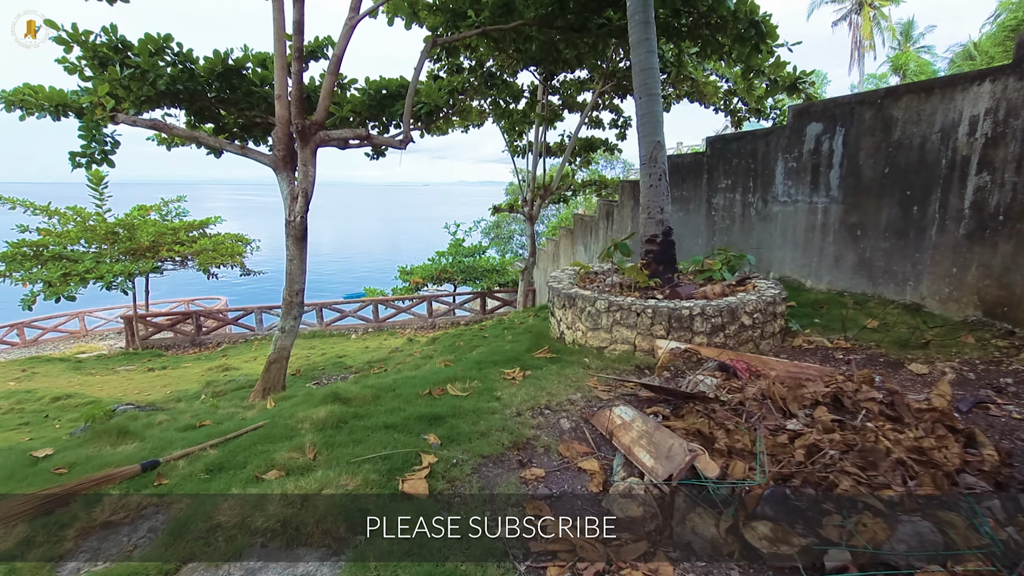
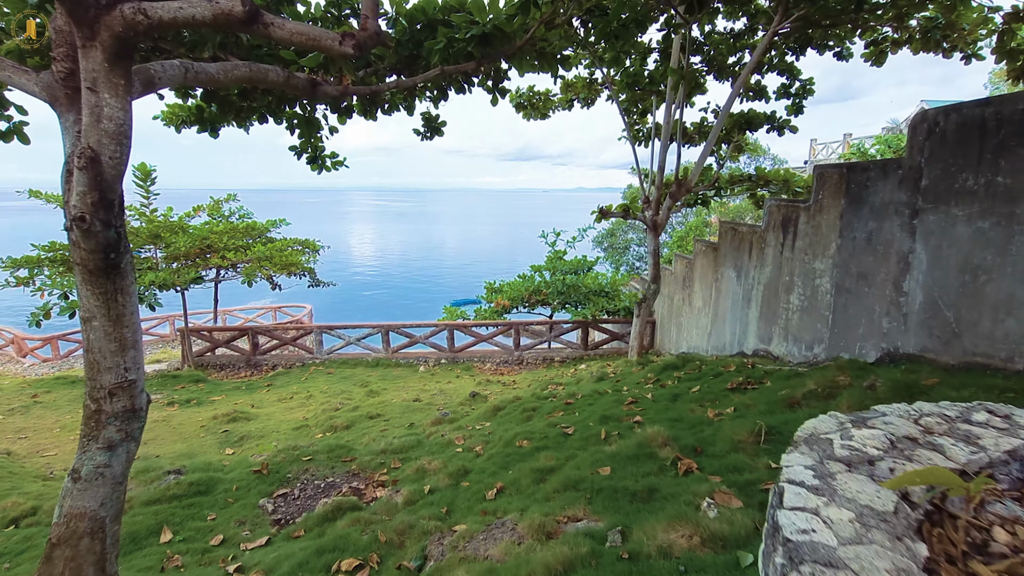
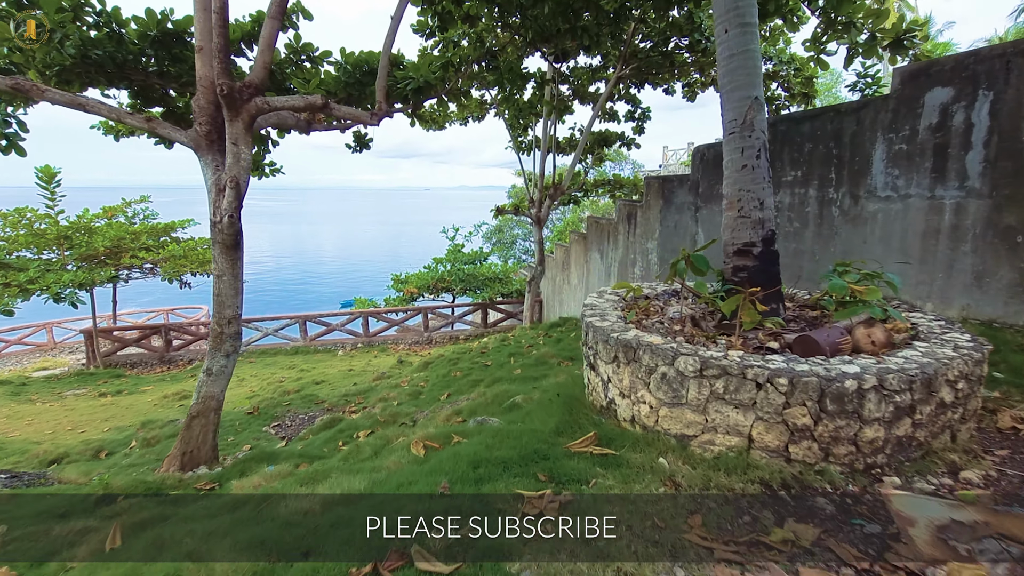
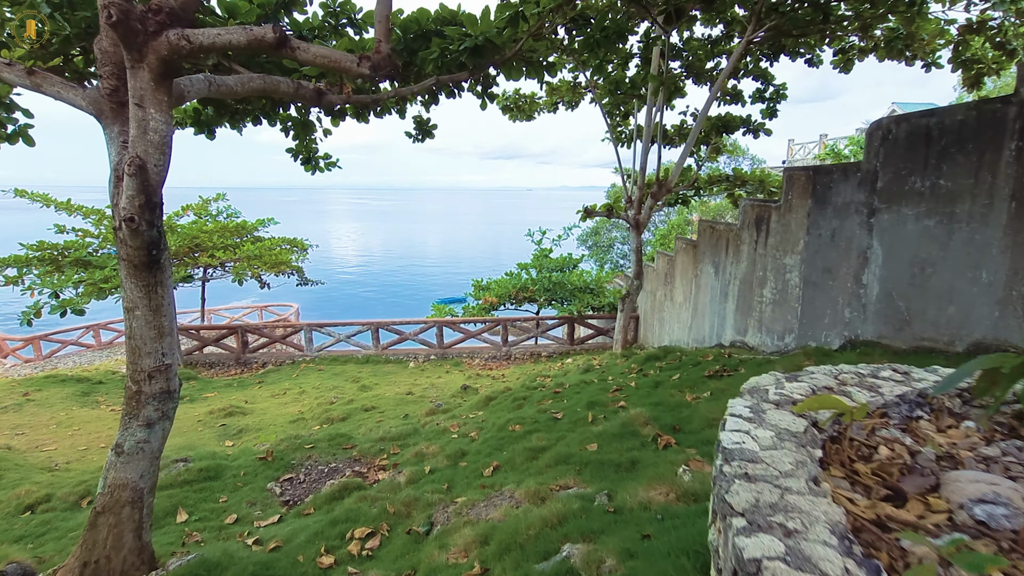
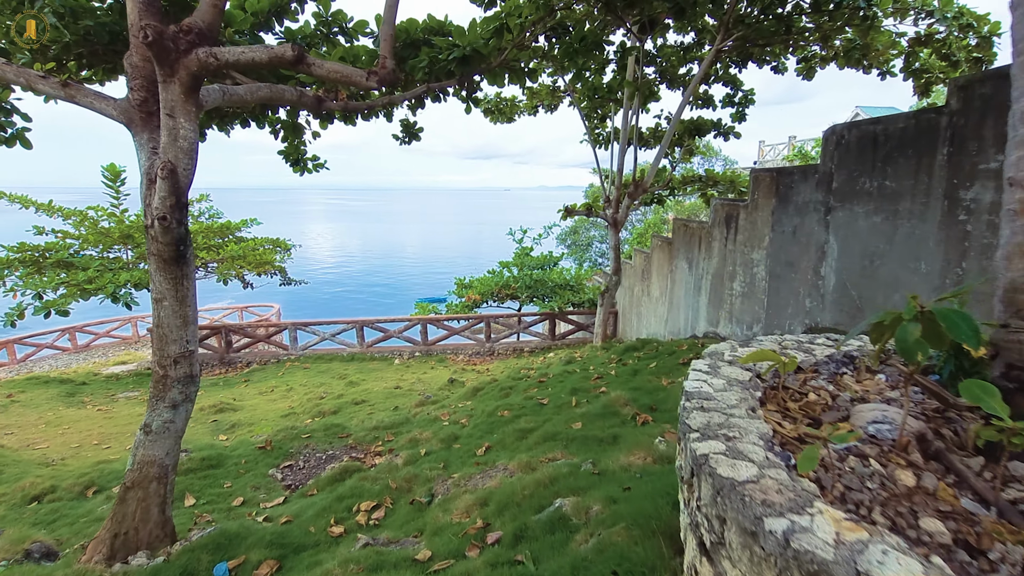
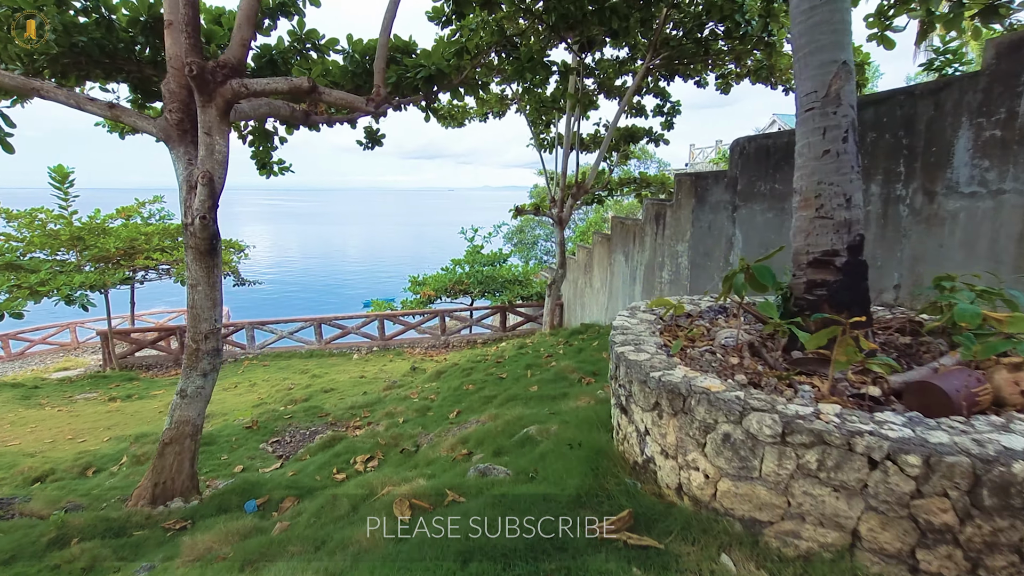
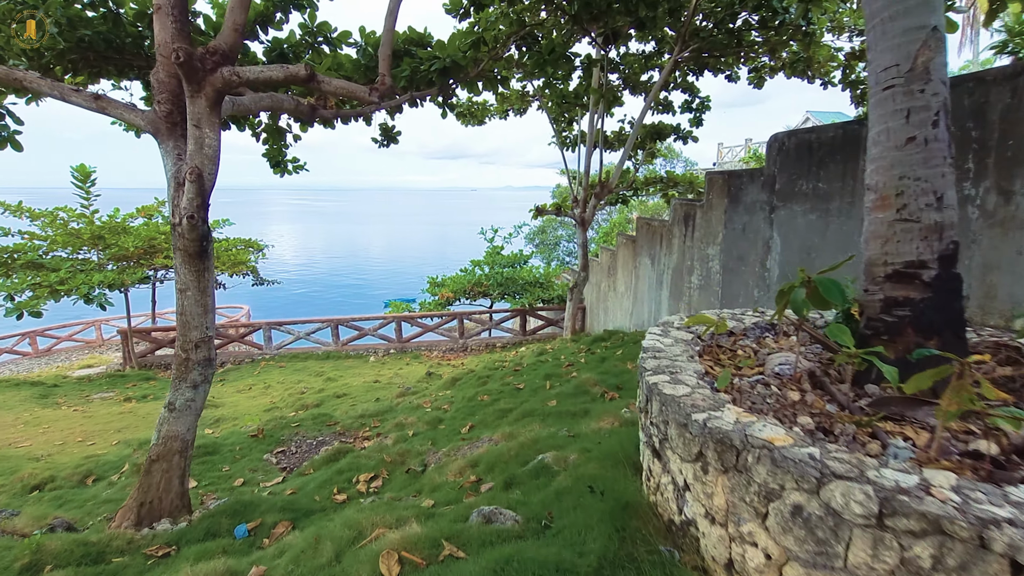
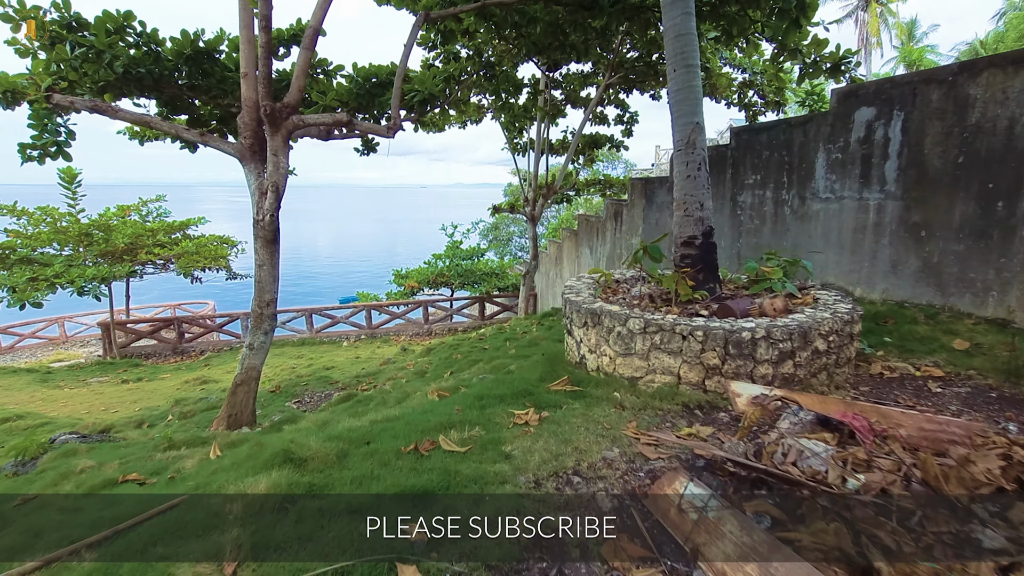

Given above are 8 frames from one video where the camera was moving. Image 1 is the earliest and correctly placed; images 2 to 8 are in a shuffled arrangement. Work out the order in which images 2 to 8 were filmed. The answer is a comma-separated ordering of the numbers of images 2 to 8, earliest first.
8, 3, 6, 7, 5, 4, 2
